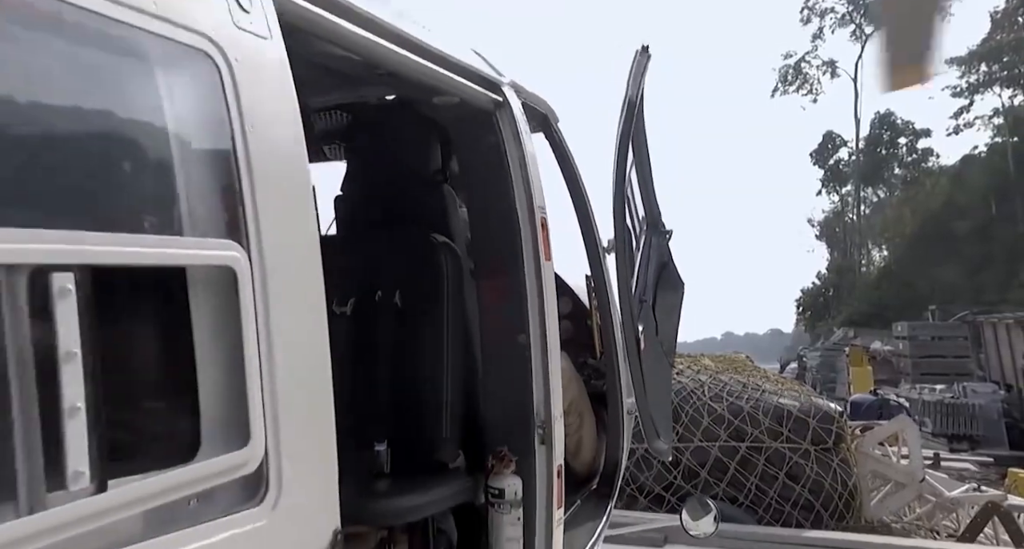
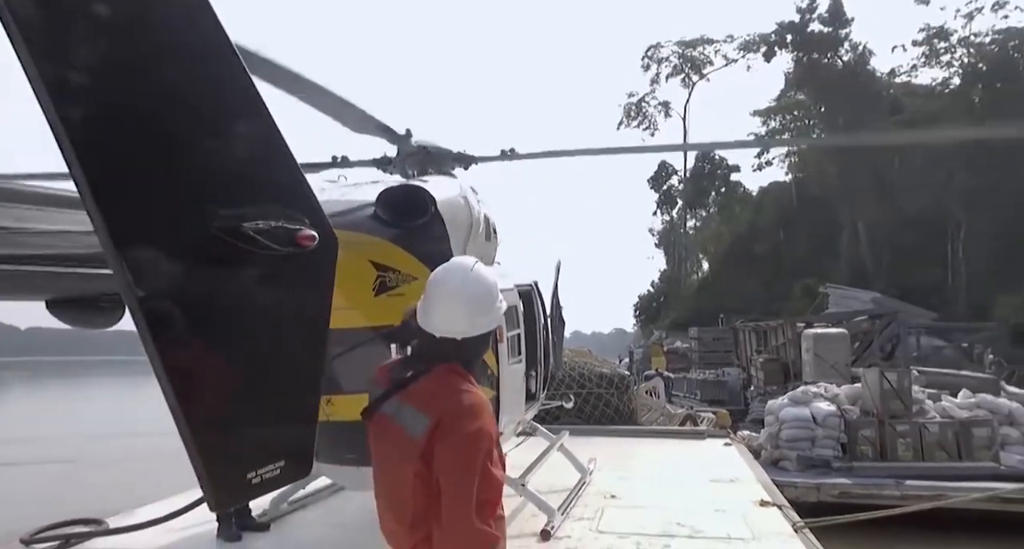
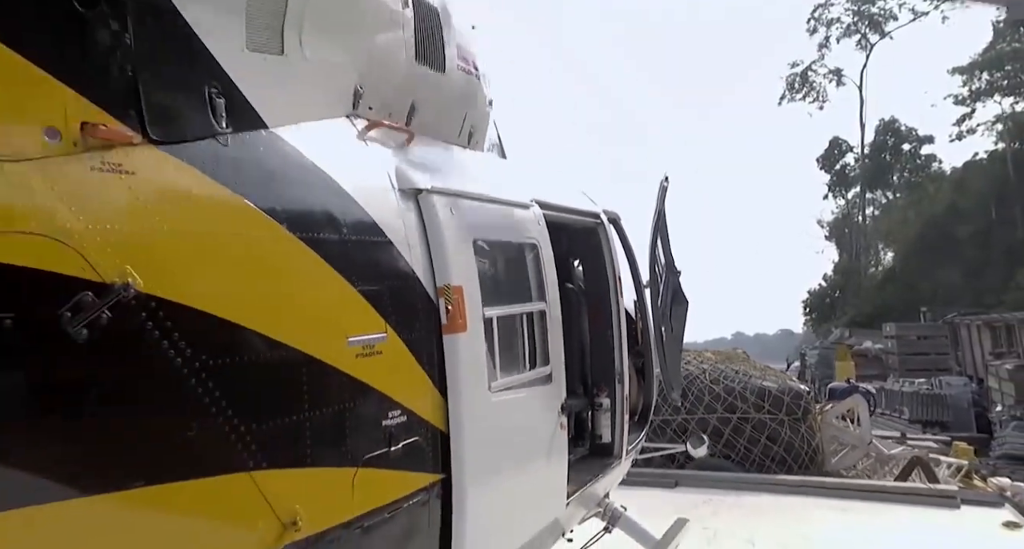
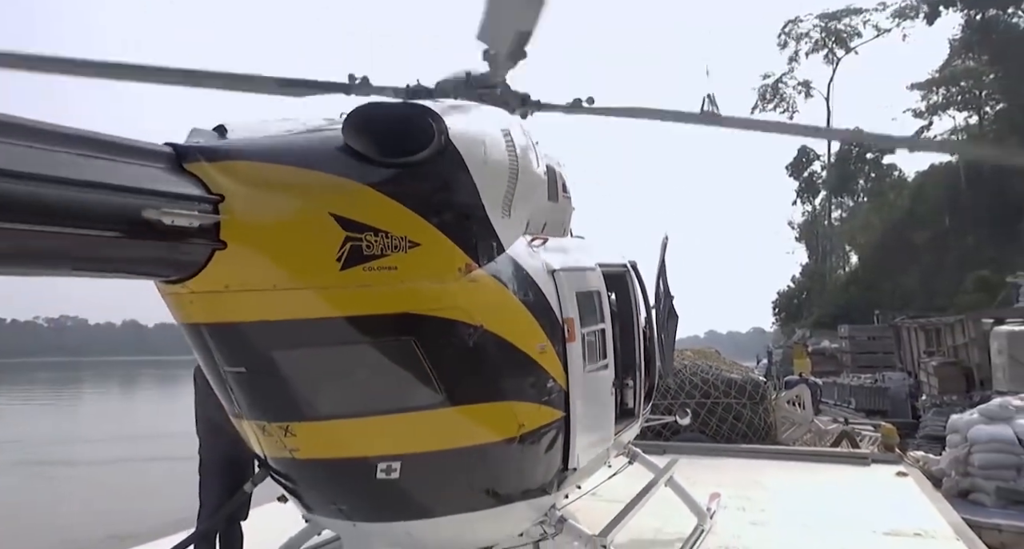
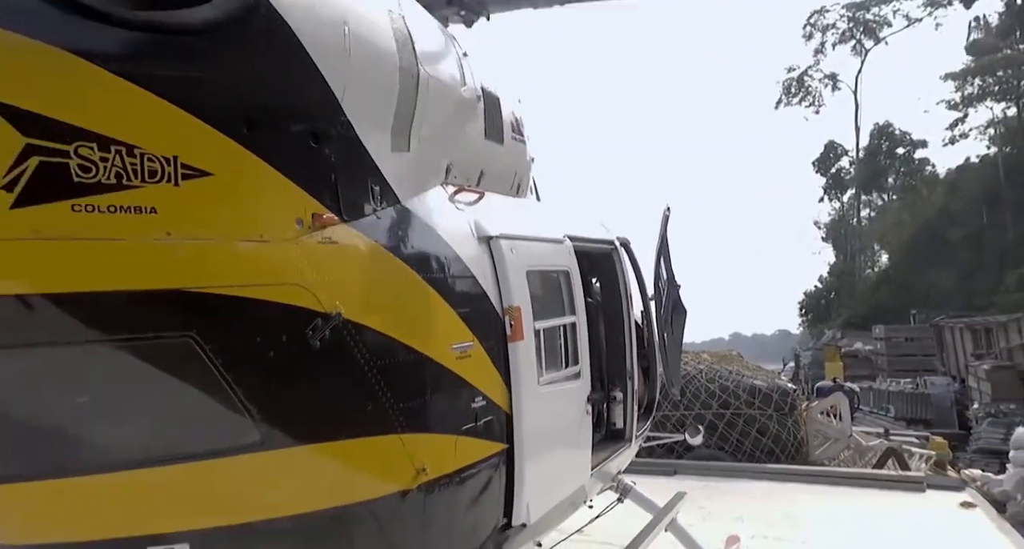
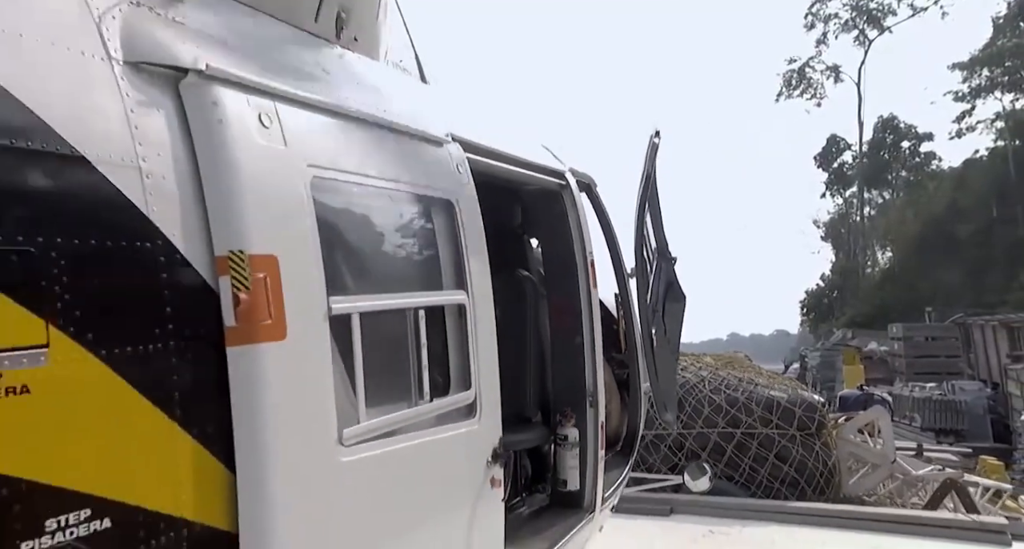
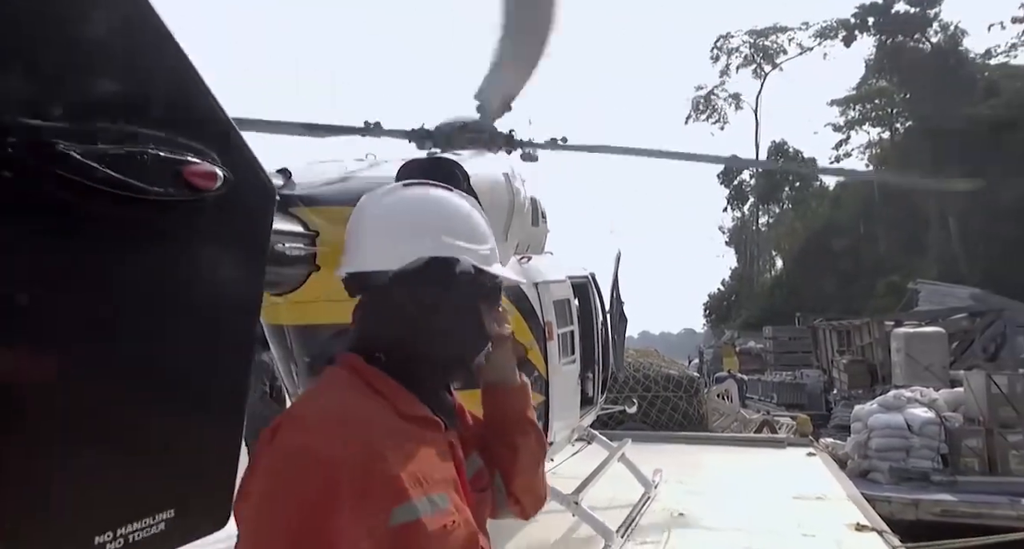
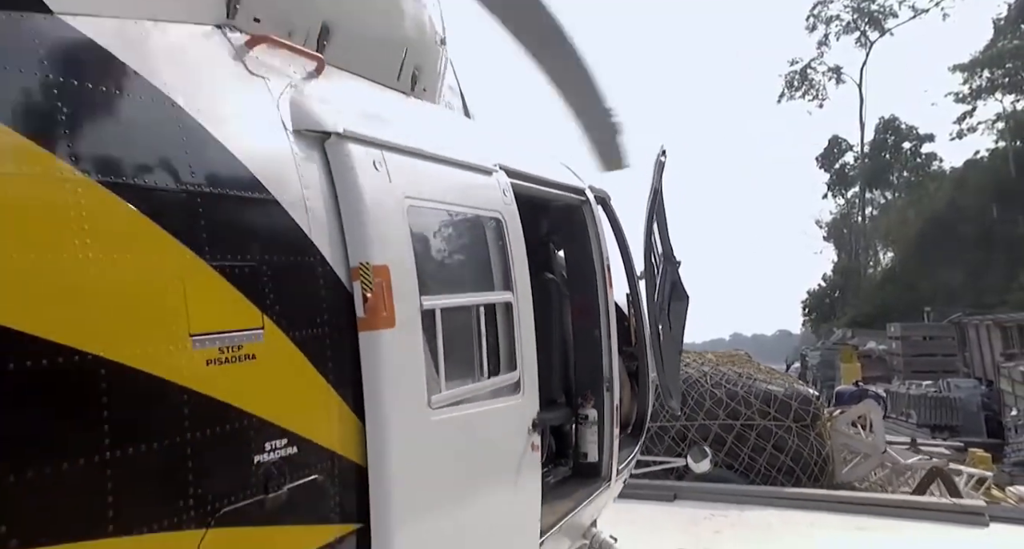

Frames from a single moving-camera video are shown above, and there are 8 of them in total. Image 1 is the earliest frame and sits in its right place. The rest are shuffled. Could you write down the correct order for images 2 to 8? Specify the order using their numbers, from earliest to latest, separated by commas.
6, 8, 3, 5, 4, 7, 2
